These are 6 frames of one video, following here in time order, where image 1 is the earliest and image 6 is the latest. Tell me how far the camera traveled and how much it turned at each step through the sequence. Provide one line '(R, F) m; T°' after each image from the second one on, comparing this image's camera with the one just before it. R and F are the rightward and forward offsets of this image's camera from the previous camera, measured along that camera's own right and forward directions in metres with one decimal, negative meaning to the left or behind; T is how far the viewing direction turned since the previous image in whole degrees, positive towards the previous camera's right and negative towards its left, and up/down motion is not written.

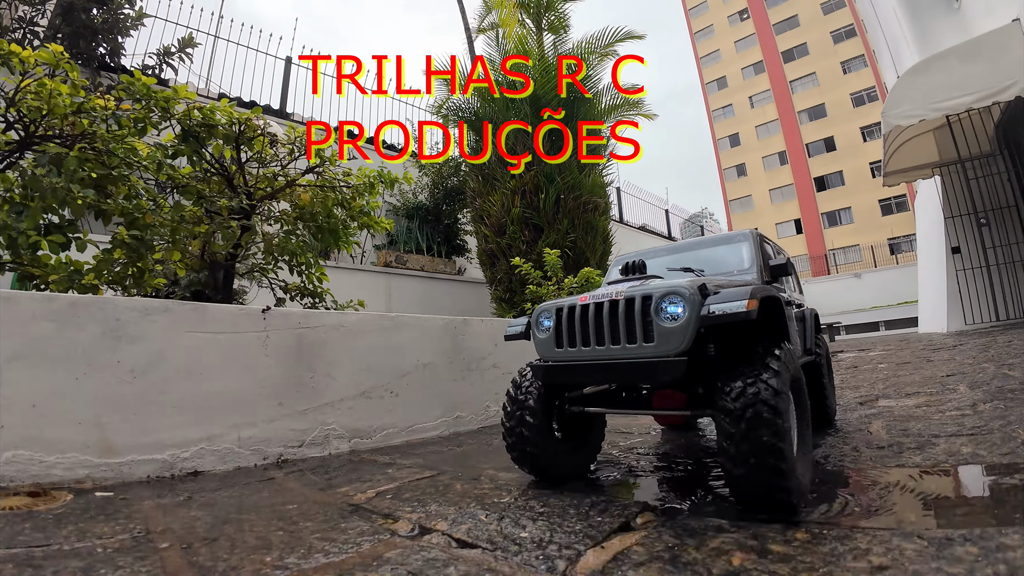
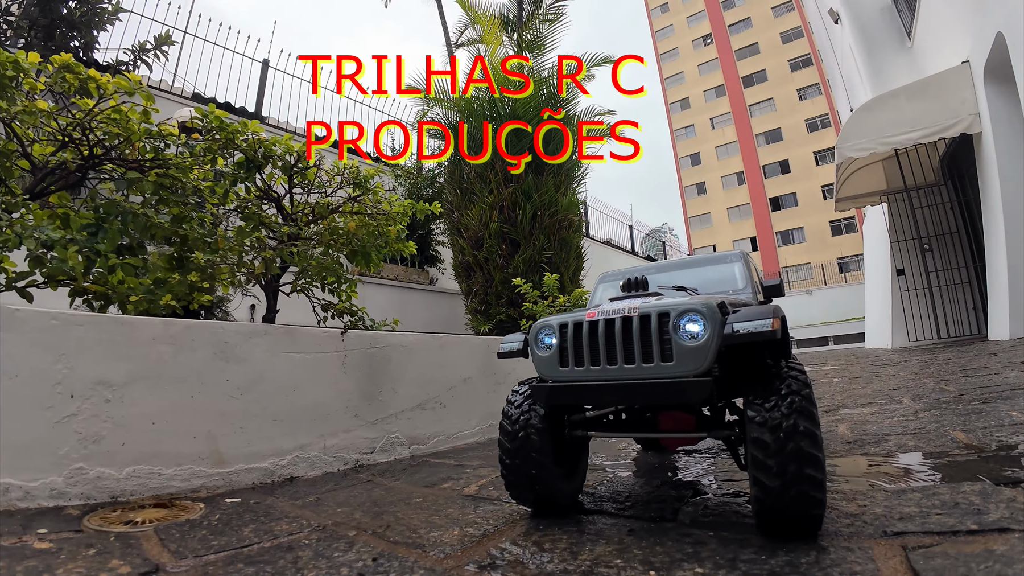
(-0.2, -0.2) m; +4°
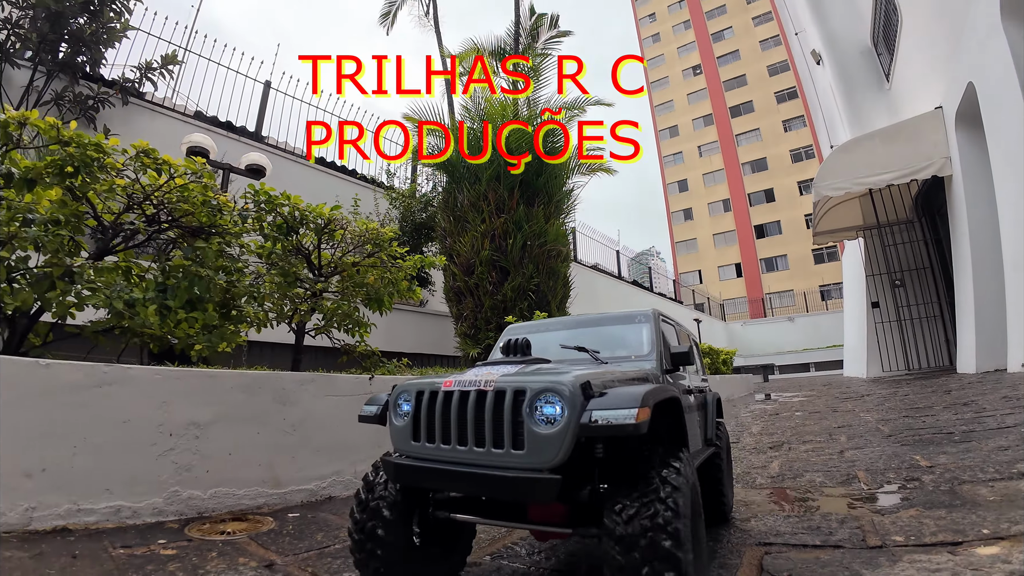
(0.0, -0.2) m; +1°
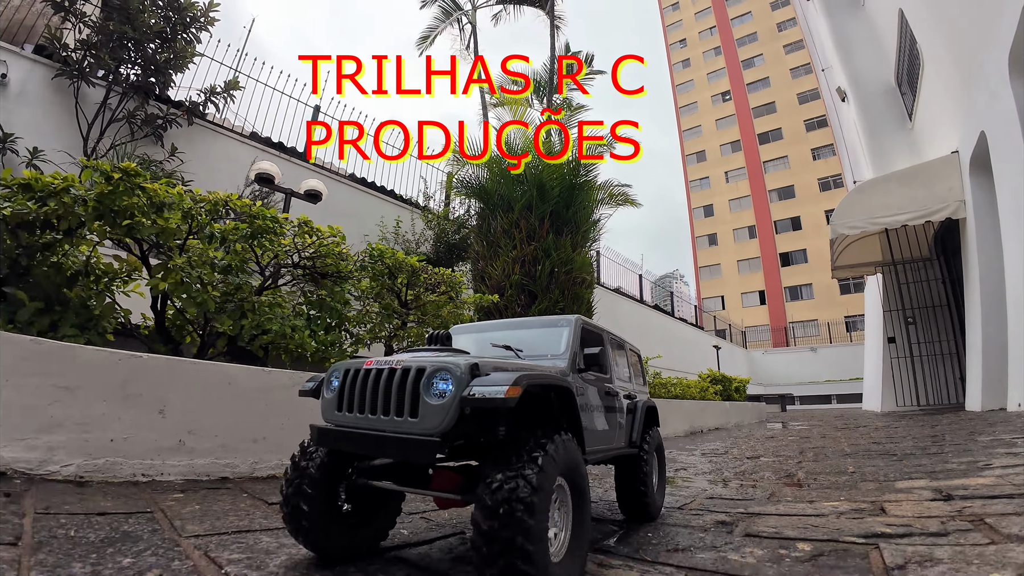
(-0.1, -0.6) m; -2°
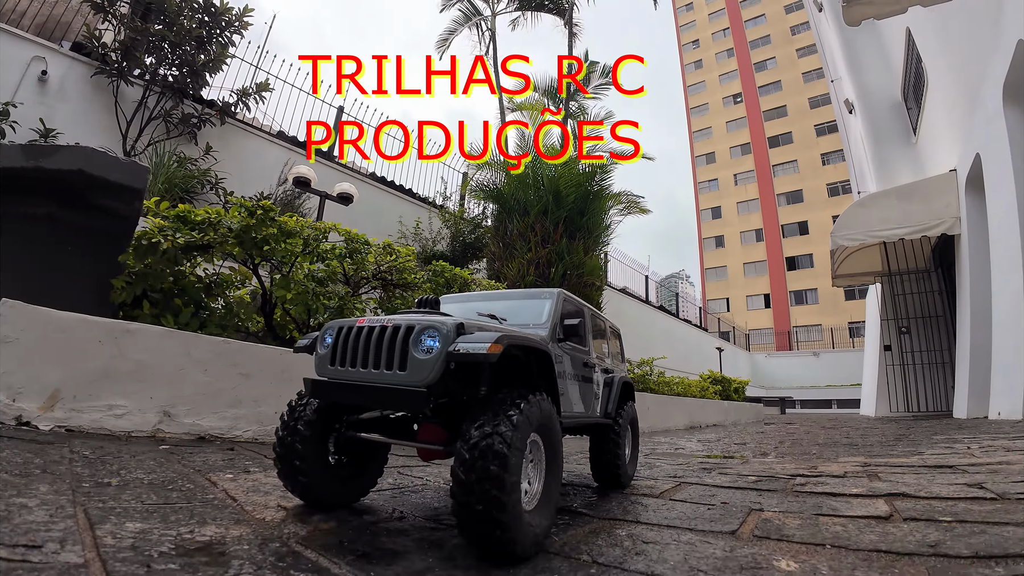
(-0.2, -0.5) m; -1°
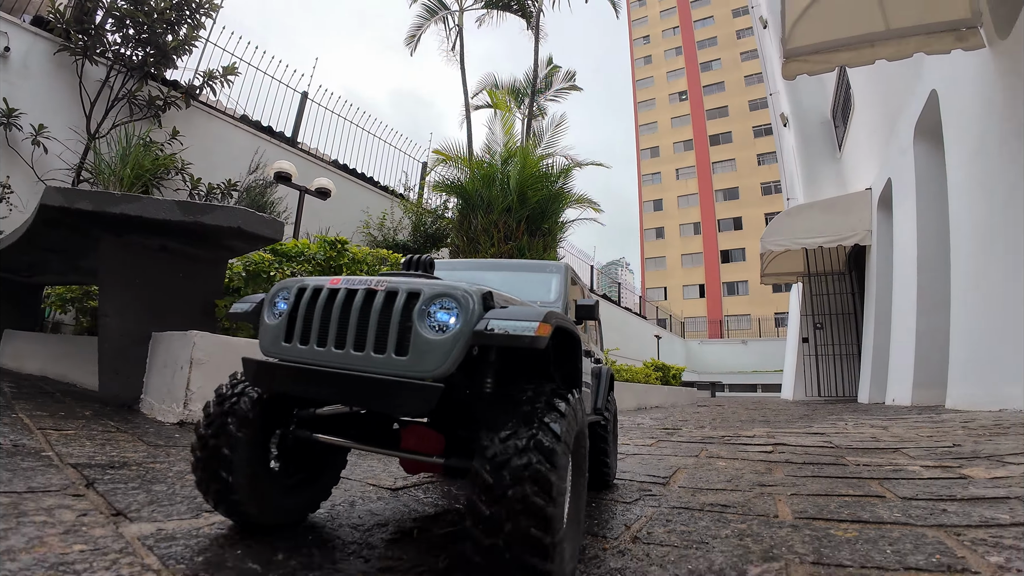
(-0.4, -0.6) m; +6°
